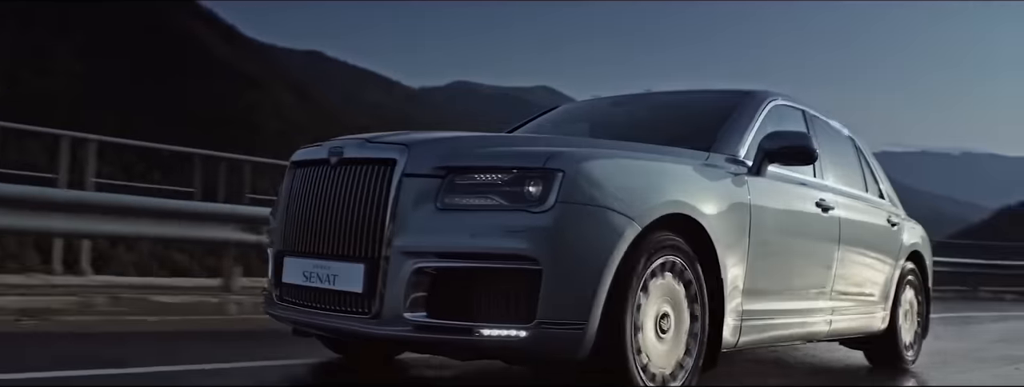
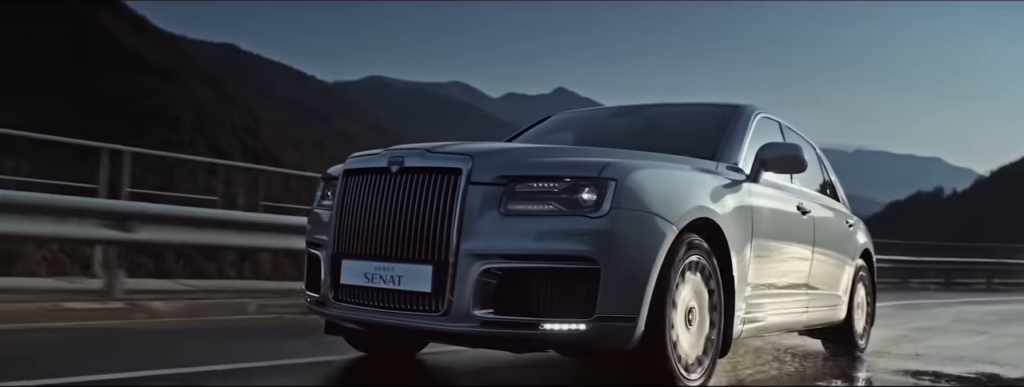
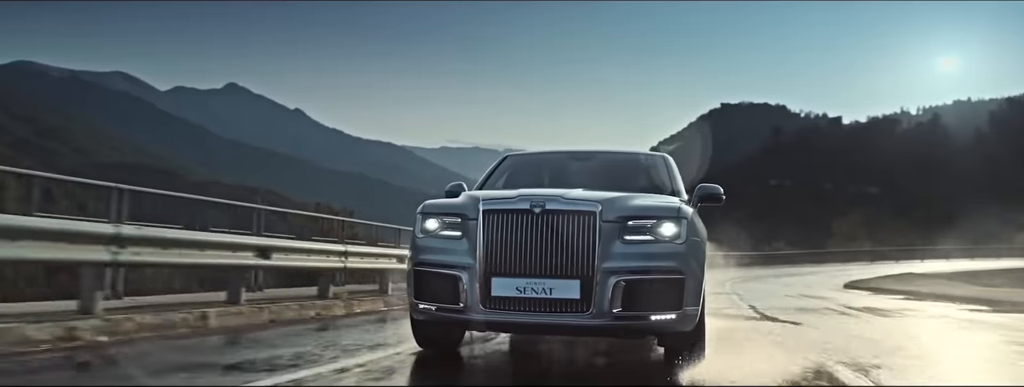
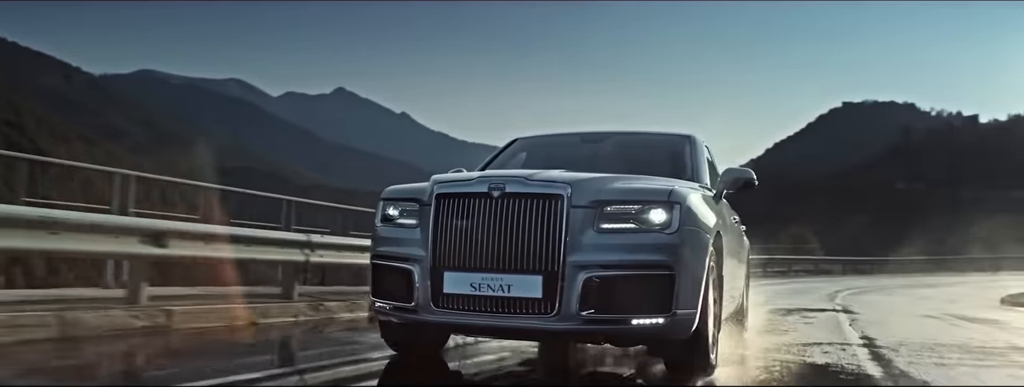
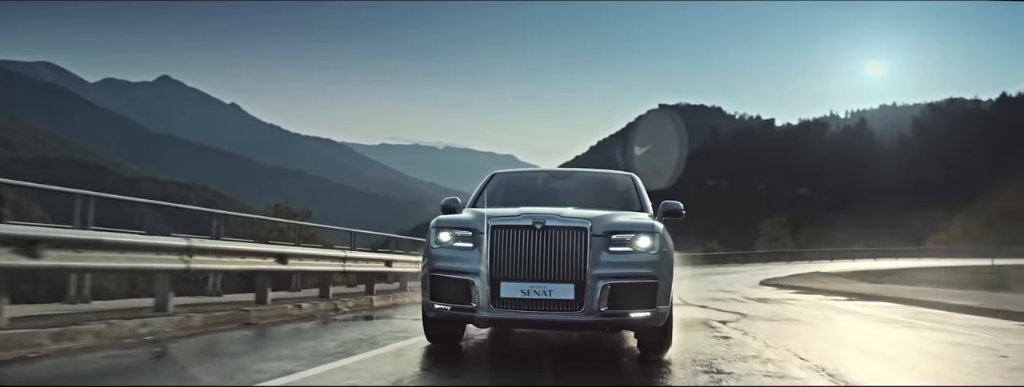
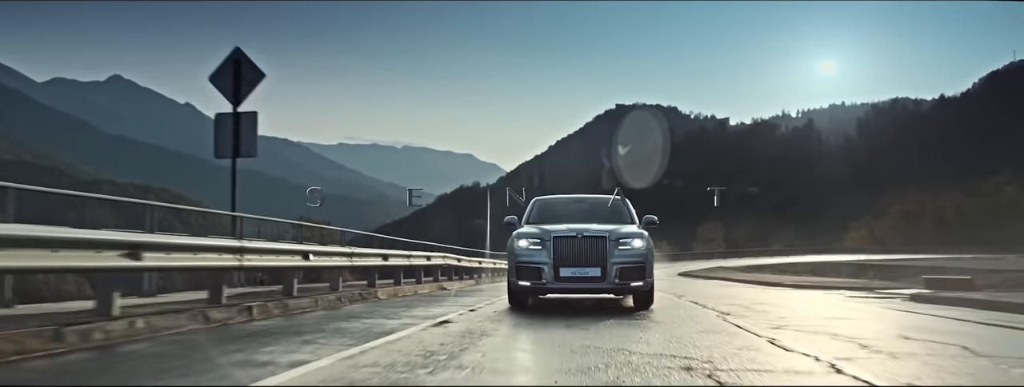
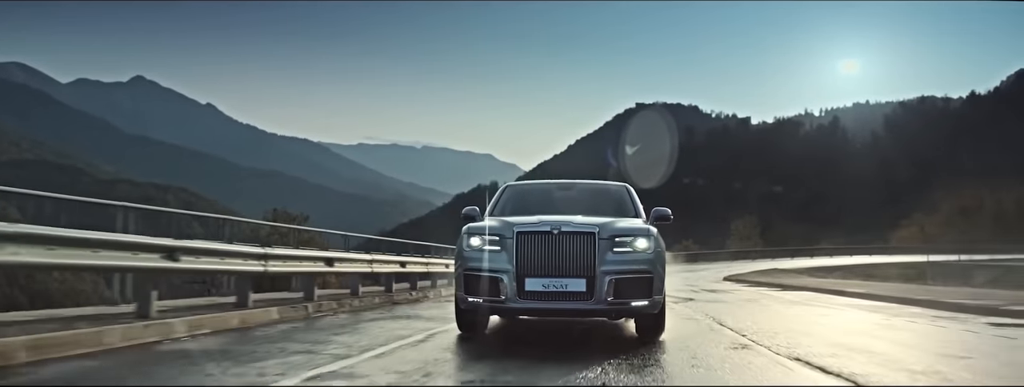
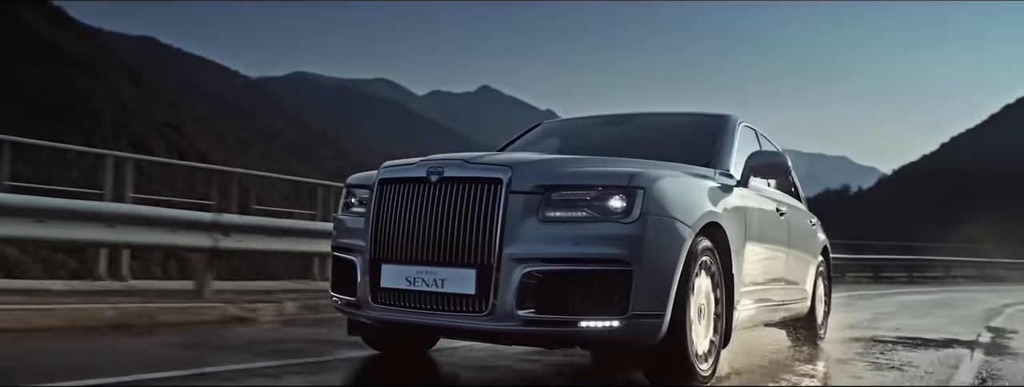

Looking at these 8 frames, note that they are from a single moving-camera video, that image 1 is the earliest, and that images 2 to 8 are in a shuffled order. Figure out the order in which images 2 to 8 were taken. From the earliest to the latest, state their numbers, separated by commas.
2, 8, 4, 3, 5, 7, 6
